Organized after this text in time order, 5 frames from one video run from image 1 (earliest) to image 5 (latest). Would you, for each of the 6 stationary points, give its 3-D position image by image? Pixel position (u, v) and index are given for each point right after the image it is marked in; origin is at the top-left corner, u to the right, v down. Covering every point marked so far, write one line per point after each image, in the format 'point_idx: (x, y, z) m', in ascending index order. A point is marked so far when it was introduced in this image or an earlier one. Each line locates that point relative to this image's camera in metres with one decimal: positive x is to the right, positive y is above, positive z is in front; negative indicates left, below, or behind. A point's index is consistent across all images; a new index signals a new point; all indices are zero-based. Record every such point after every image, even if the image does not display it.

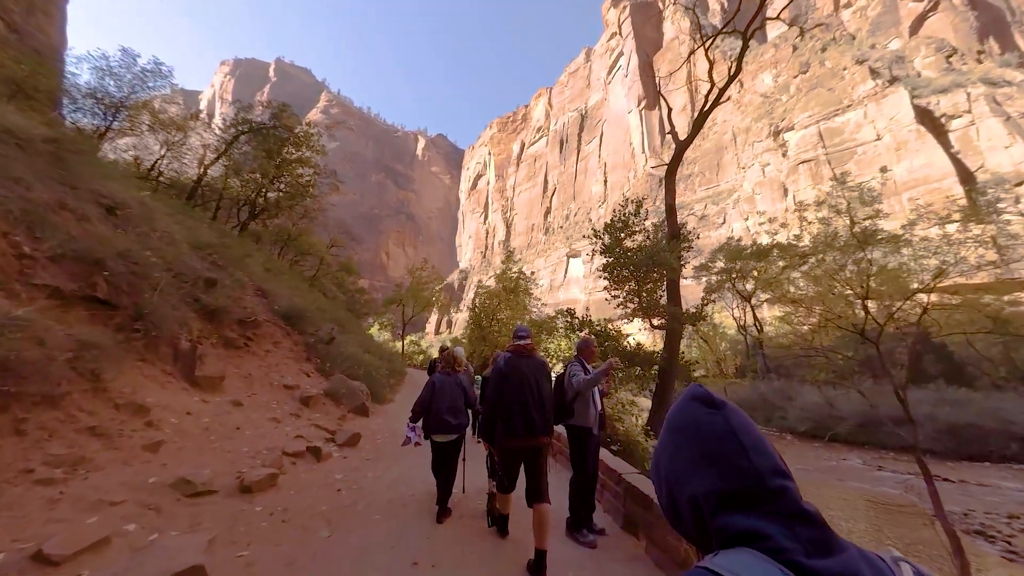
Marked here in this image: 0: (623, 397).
0: (+2.2, -2.2, +7.7) m
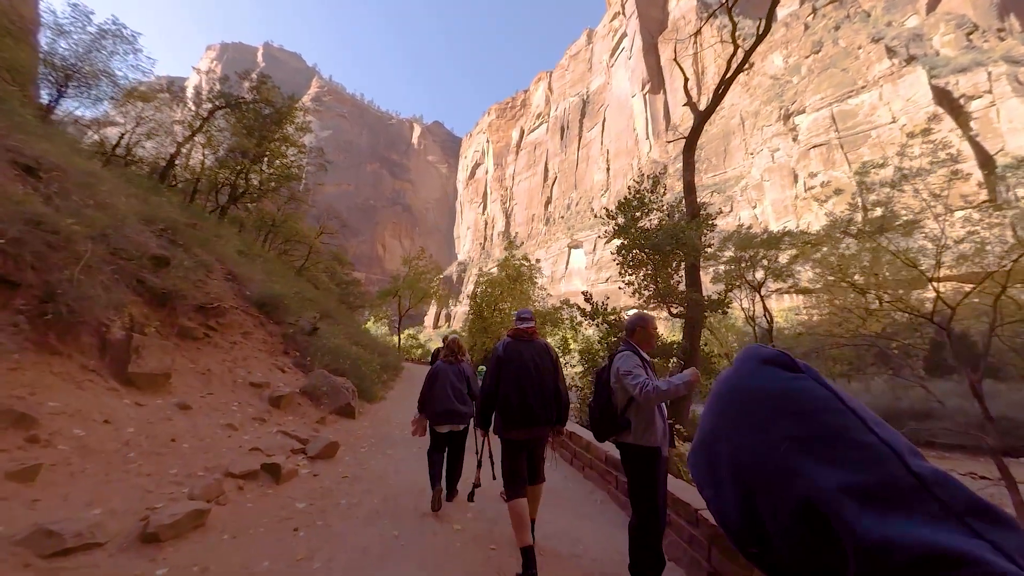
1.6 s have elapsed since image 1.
0: (+2.3, -1.9, +6.6) m
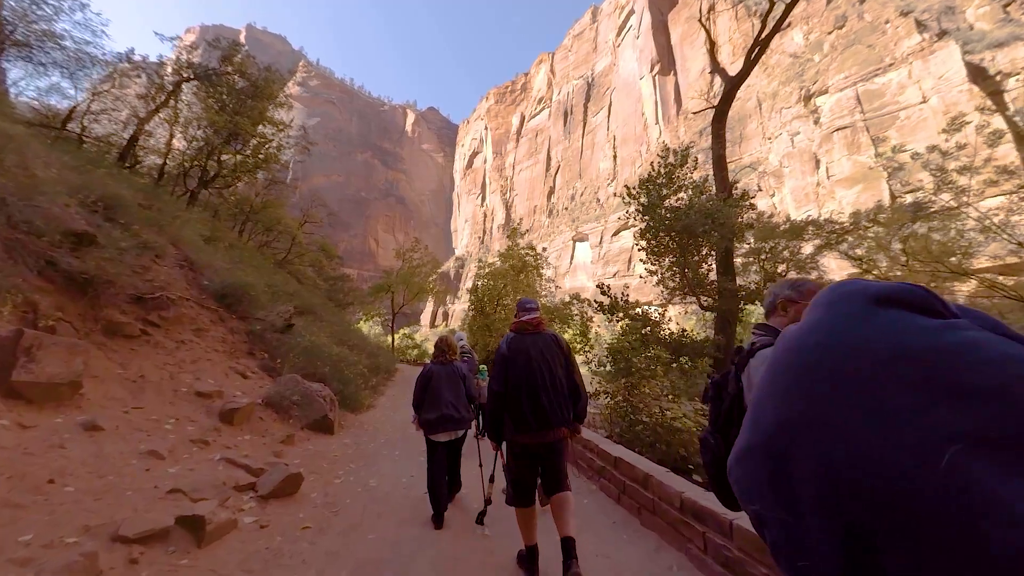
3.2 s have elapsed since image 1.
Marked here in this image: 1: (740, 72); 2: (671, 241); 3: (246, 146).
0: (+2.5, -1.6, +5.5) m
1: (+4.8, +4.6, +8.4) m
2: (+3.2, +0.9, +7.8) m
3: (-7.4, +3.9, +10.9) m
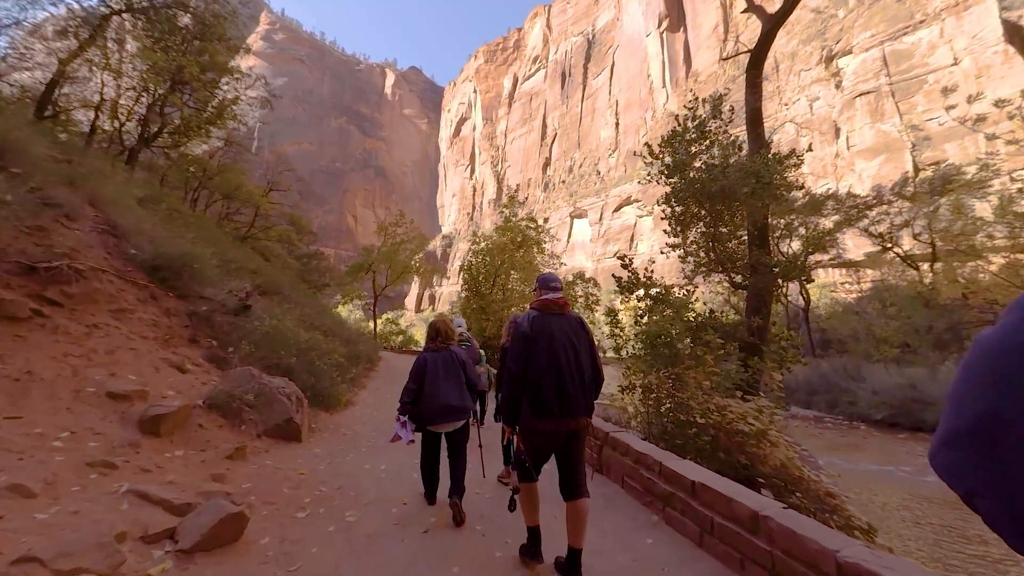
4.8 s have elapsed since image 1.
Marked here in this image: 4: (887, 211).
0: (+2.7, -1.3, +4.5) m
1: (+4.9, +5.1, +7.2) m
2: (+3.3, +1.4, +6.7) m
3: (-7.4, +4.5, +9.3) m
4: (+10.2, +2.1, +10.7) m
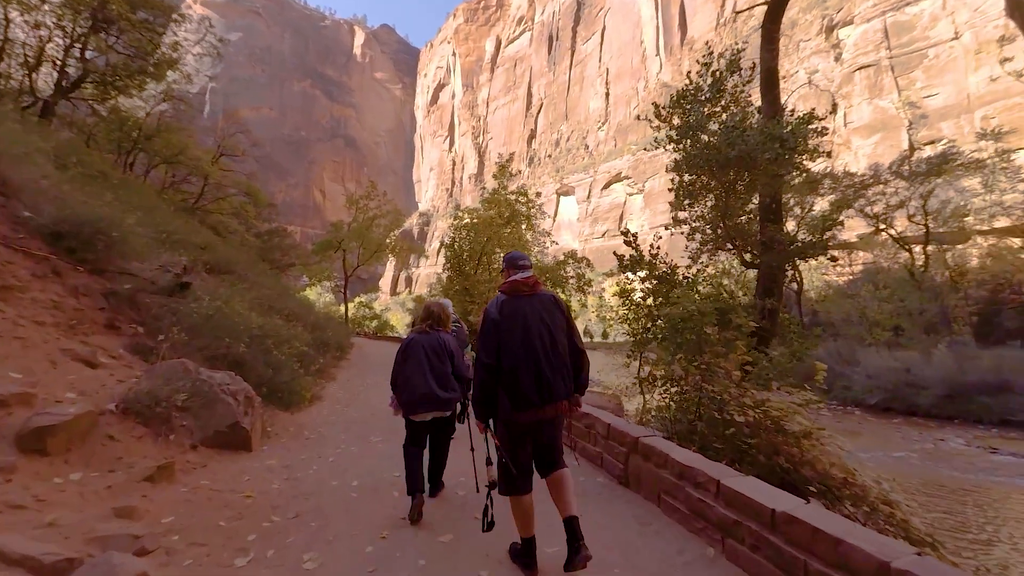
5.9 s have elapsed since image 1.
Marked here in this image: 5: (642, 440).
0: (+2.7, -1.0, +3.9) m
1: (+4.8, +5.4, +6.5) m
2: (+3.1, +1.7, +6.1) m
3: (-7.7, +4.9, +7.8) m
4: (+9.8, +2.6, +10.4) m
5: (+1.0, -1.2, +3.0) m
